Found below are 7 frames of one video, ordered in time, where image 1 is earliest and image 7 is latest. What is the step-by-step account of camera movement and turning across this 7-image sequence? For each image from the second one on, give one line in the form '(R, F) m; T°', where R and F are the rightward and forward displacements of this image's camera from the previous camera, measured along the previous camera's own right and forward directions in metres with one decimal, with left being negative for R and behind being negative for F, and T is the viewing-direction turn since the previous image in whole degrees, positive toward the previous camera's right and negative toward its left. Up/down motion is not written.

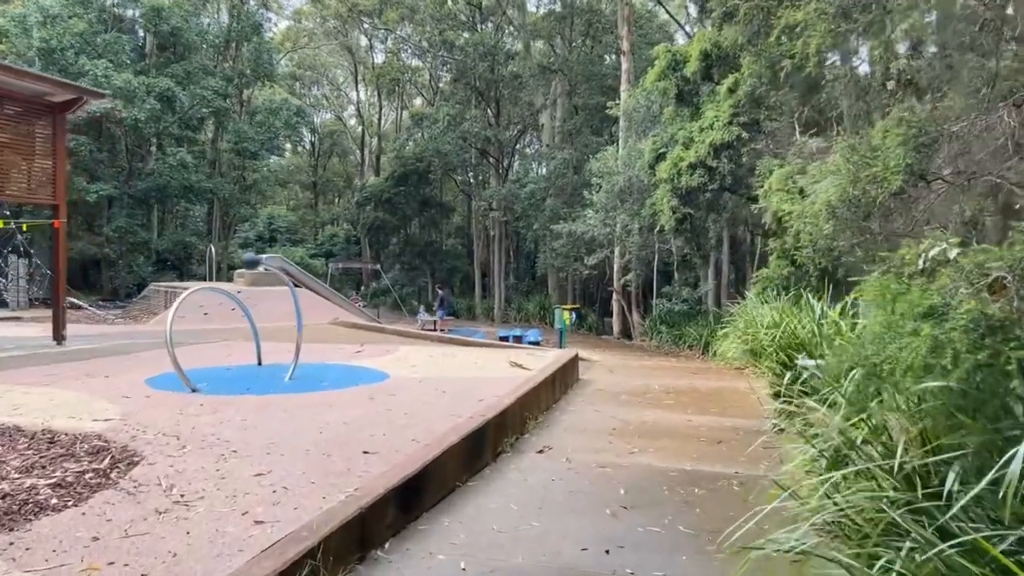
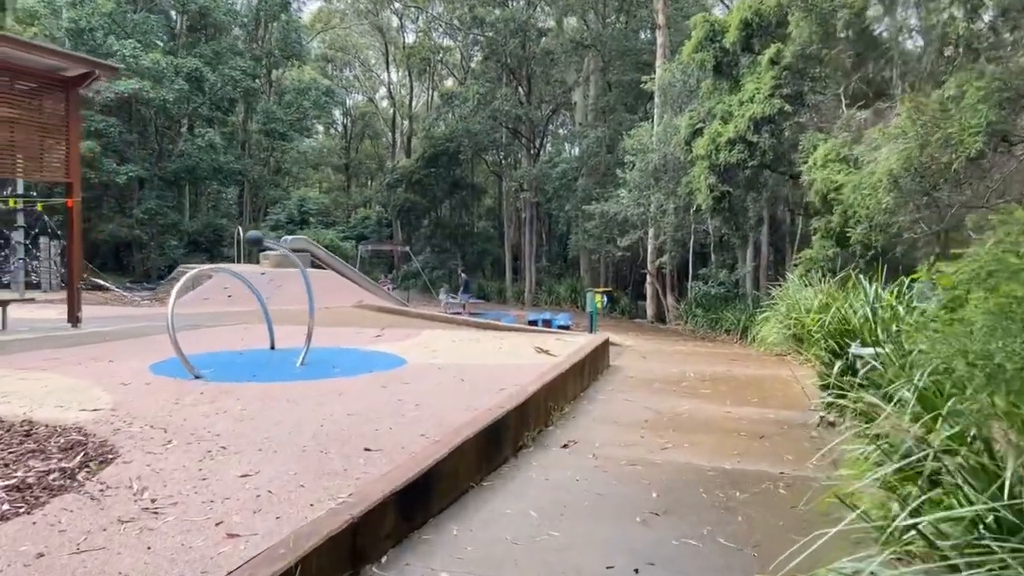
(+0.1, +0.4) m; -2°
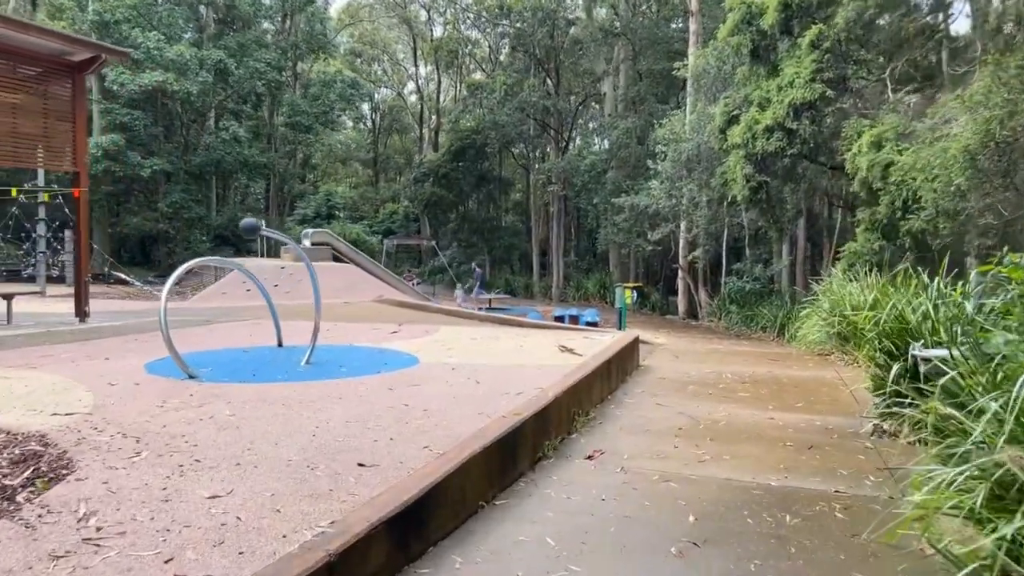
(+0.1, +0.5) m; -2°
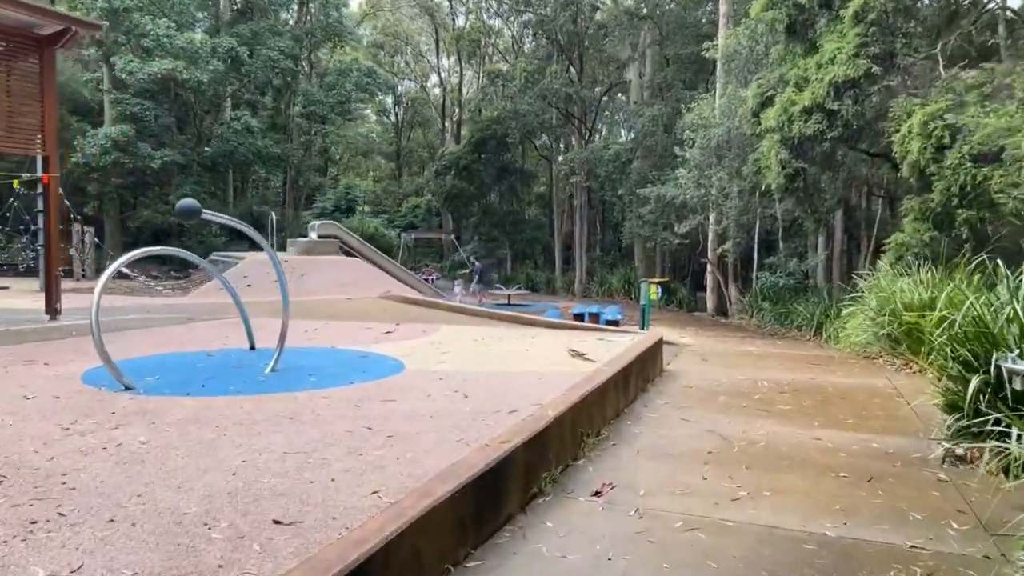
(+0.2, +0.8) m; -2°
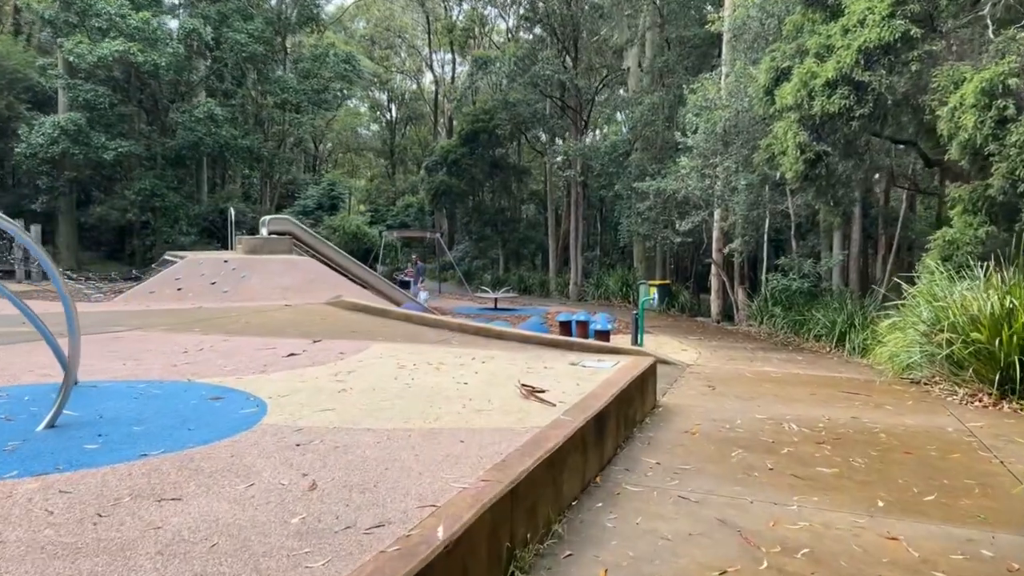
(+0.4, +1.6) m; 0°
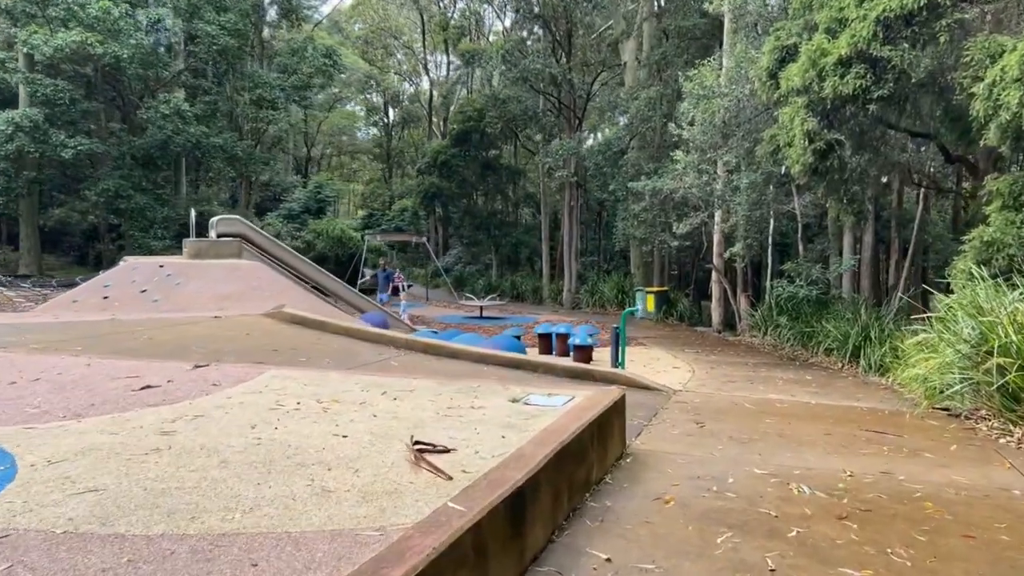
(+0.4, +1.2) m; 0°
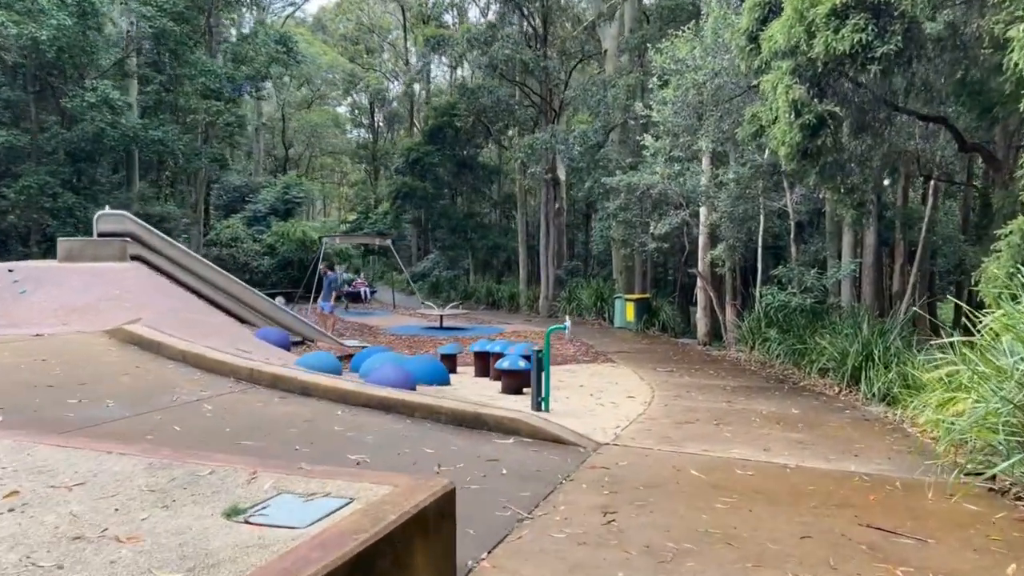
(+0.8, +1.7) m; 0°
